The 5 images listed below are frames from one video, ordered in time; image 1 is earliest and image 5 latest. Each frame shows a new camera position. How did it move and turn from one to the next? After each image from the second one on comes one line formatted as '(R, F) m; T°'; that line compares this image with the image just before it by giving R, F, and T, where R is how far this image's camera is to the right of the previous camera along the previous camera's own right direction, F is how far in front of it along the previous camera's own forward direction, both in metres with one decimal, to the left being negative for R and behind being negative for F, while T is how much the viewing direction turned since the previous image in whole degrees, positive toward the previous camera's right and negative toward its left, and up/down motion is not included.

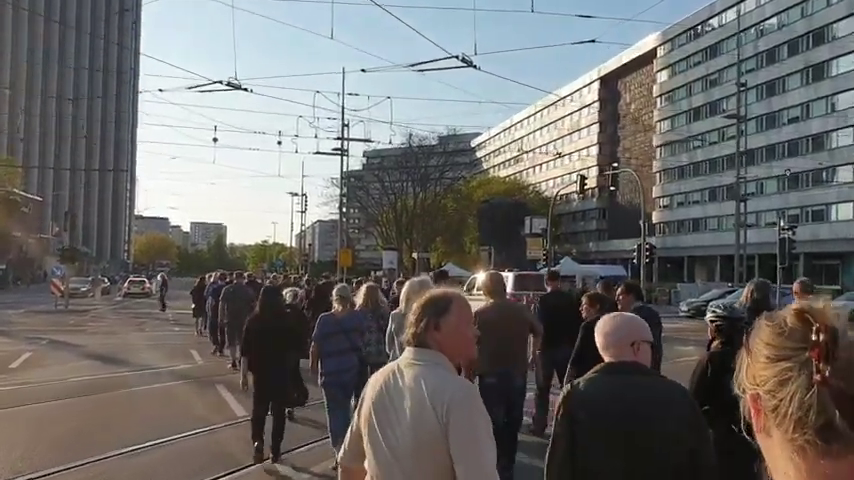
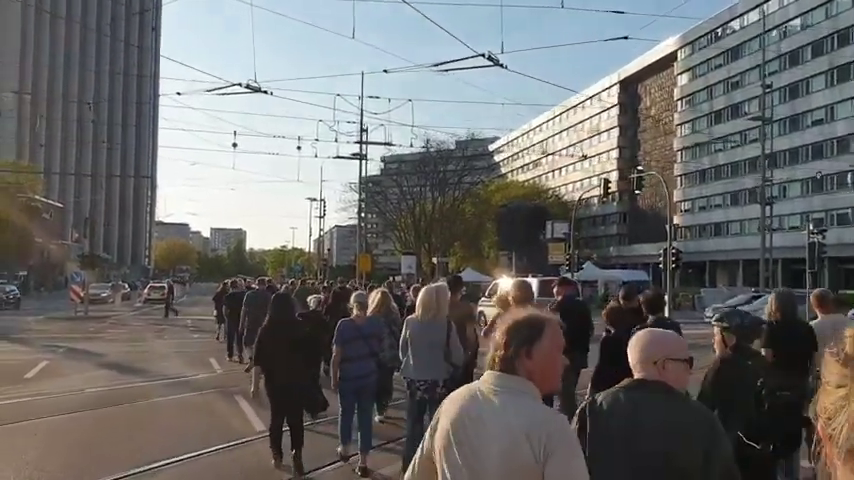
(-0.1, +0.4) m; -1°
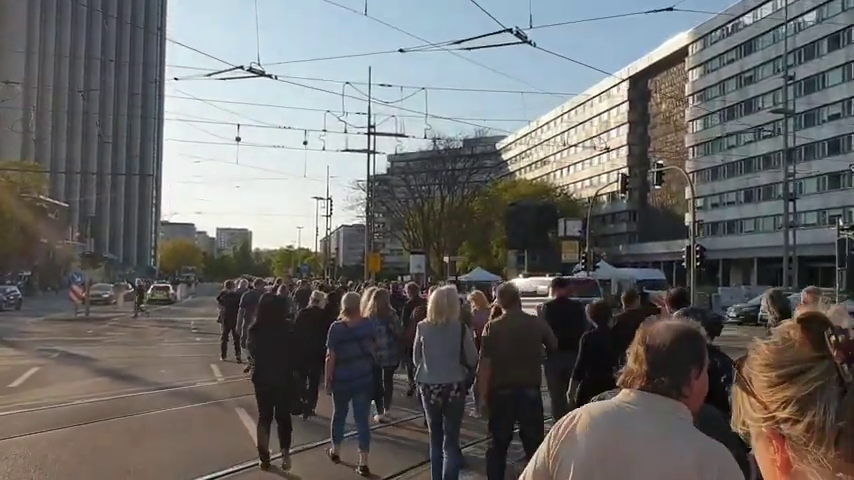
(-0.2, +1.1) m; 0°
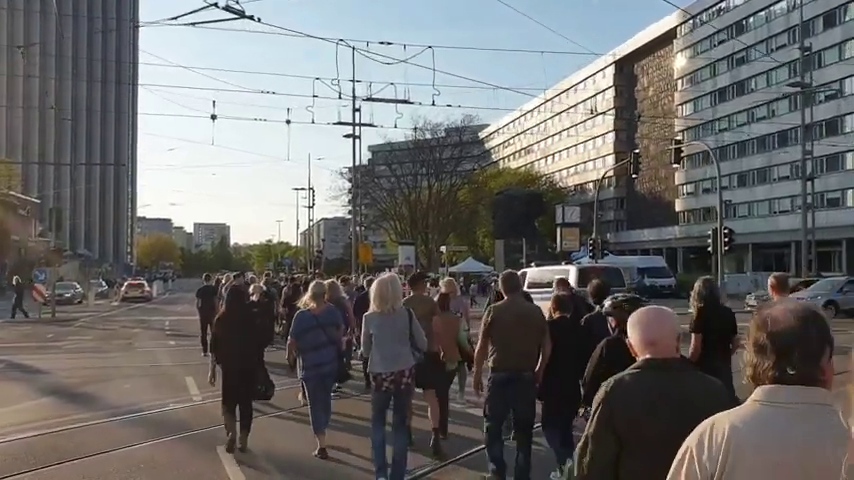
(-0.5, +2.5) m; +1°
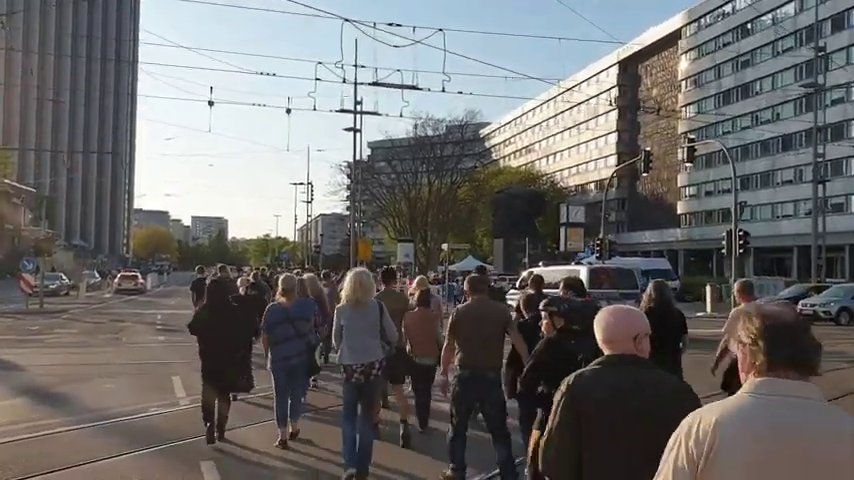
(-0.1, +0.8) m; 0°
